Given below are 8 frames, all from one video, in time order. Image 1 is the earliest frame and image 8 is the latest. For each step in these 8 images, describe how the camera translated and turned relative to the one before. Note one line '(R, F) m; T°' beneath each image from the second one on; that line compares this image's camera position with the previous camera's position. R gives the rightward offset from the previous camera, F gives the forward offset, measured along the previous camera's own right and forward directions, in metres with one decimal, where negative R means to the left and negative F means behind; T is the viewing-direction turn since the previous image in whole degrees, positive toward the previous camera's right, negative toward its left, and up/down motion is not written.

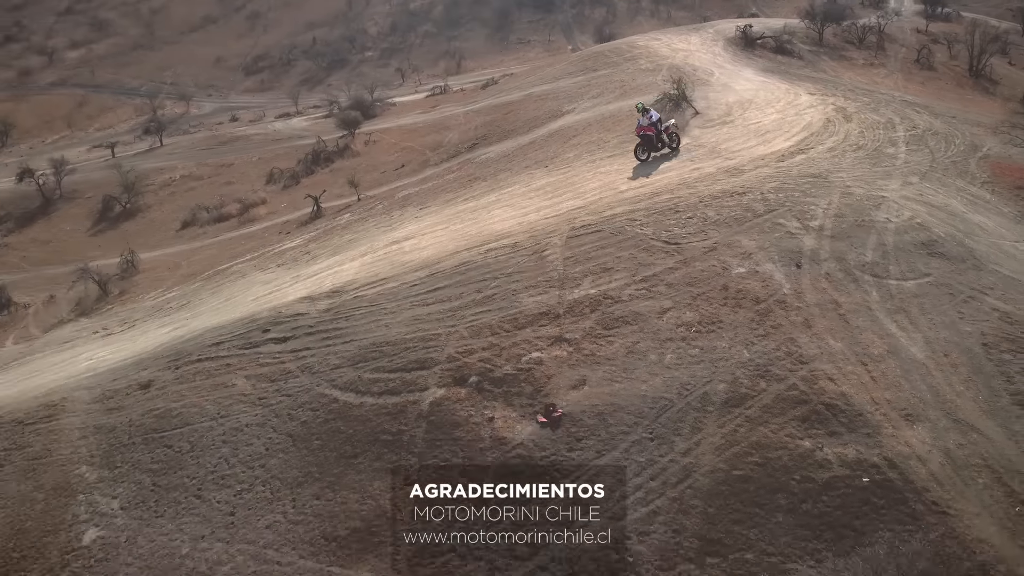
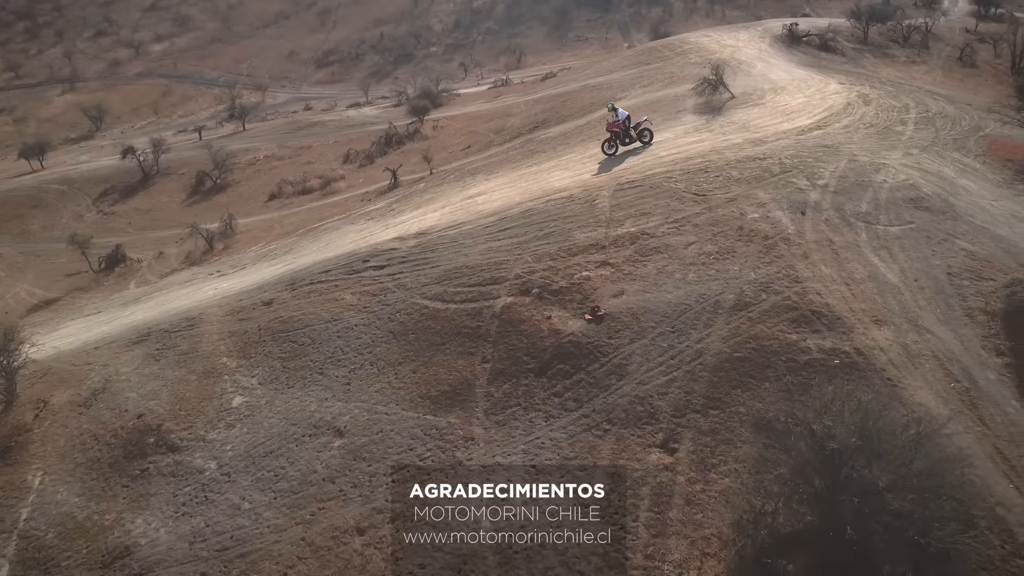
(0.0, -2.5) m; -3°
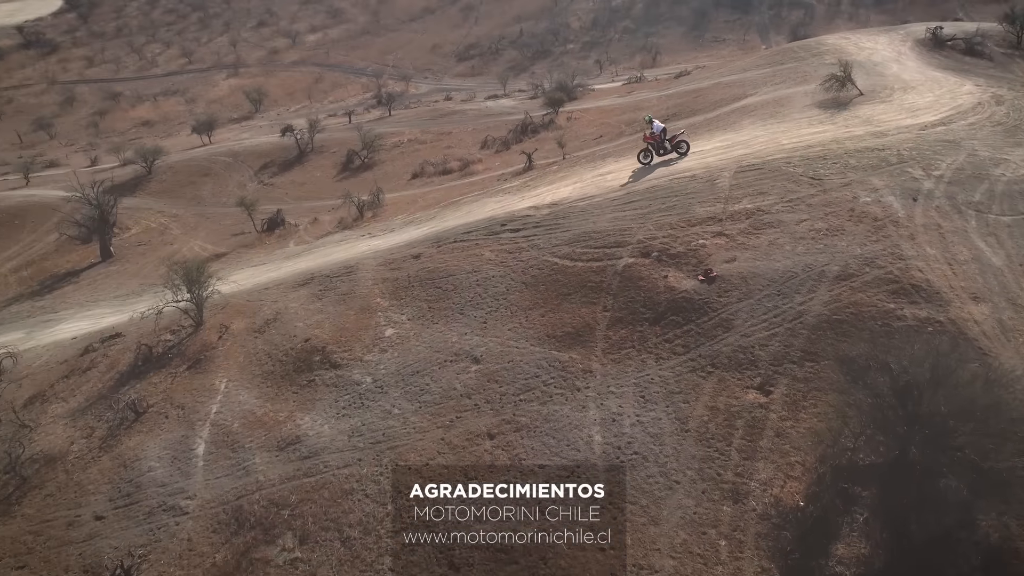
(0.0, -1.5) m; -8°
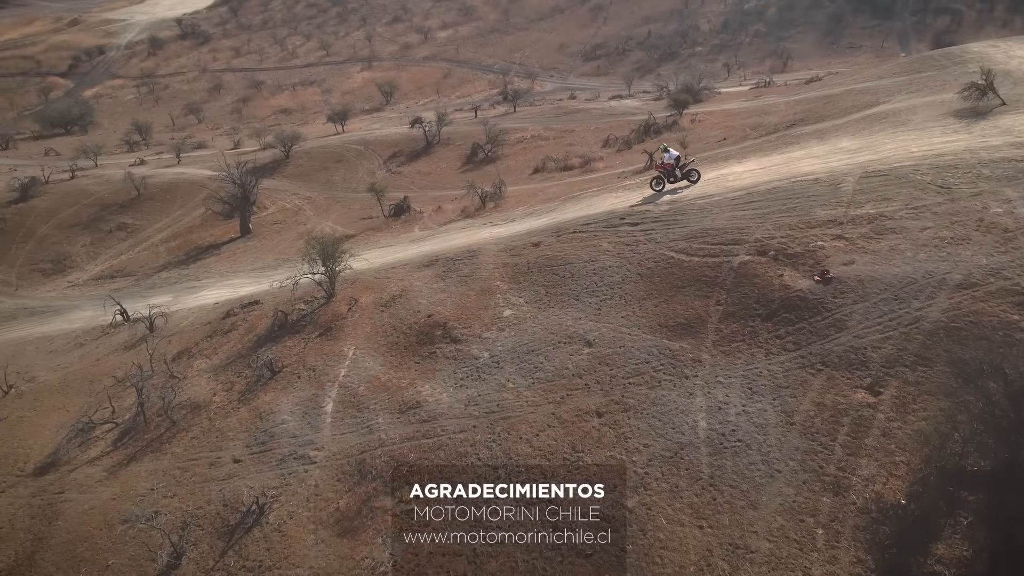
(-0.1, -0.6) m; -7°
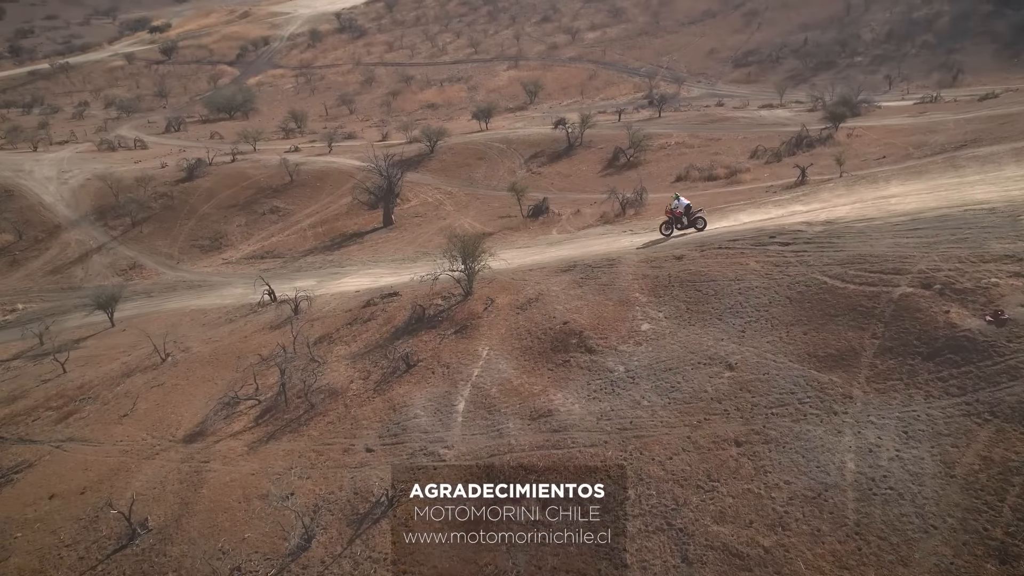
(-0.2, +0.1) m; -9°
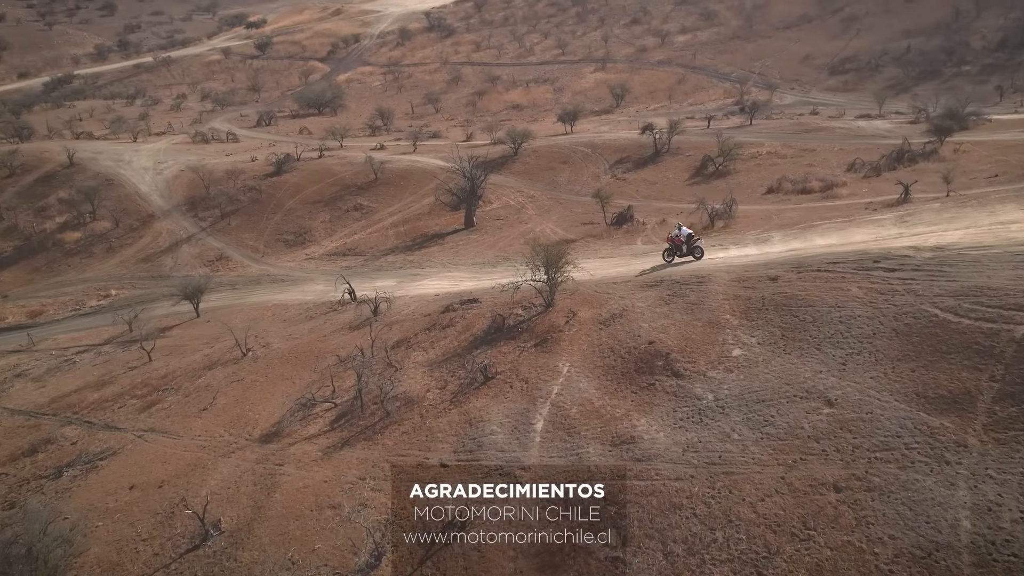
(-0.2, +0.5) m; -5°
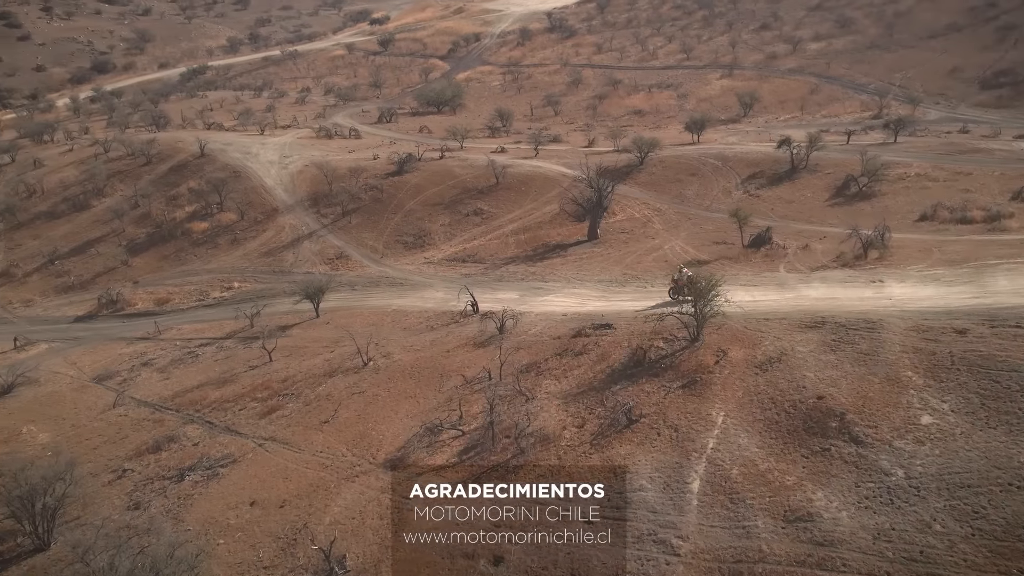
(-0.9, +1.1) m; -7°
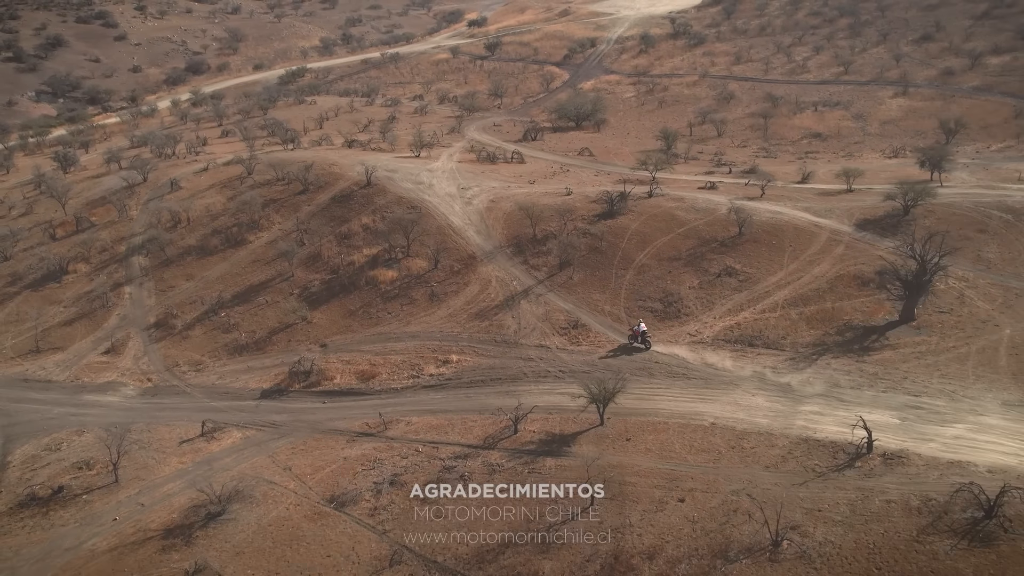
(-7.8, +6.0) m; -3°
